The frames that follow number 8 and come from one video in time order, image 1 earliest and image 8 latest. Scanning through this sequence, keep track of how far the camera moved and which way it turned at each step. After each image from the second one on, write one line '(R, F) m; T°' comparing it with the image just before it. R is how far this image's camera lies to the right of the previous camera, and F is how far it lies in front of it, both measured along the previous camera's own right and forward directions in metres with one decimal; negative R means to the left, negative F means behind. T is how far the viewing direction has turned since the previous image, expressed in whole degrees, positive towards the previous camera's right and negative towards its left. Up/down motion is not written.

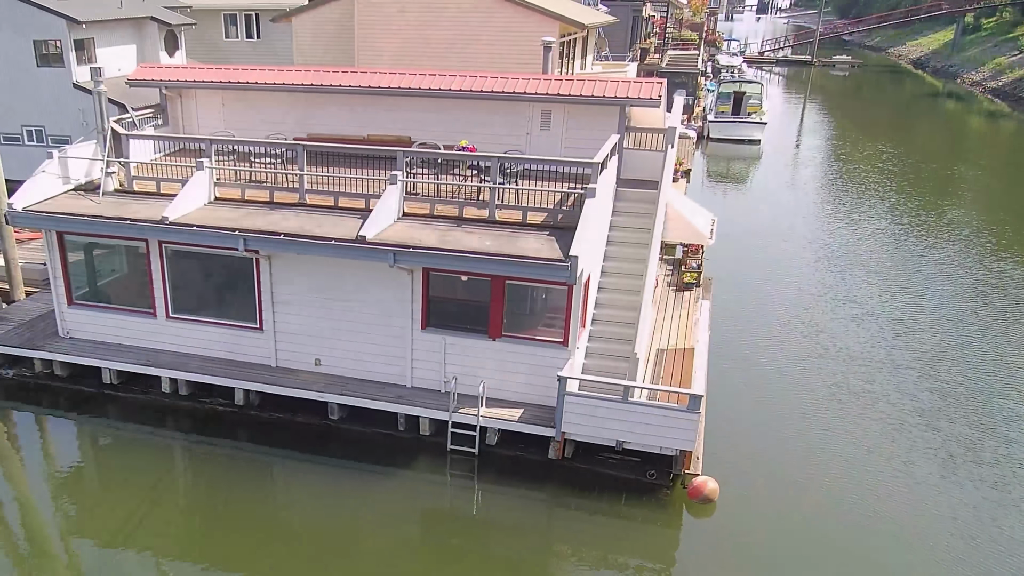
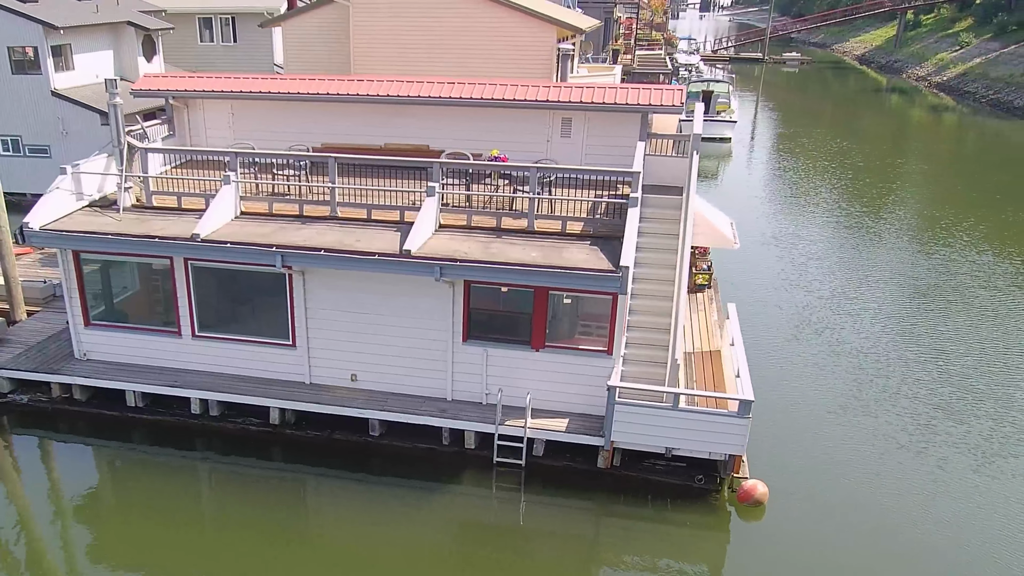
(-1.2, 0.0) m; +4°
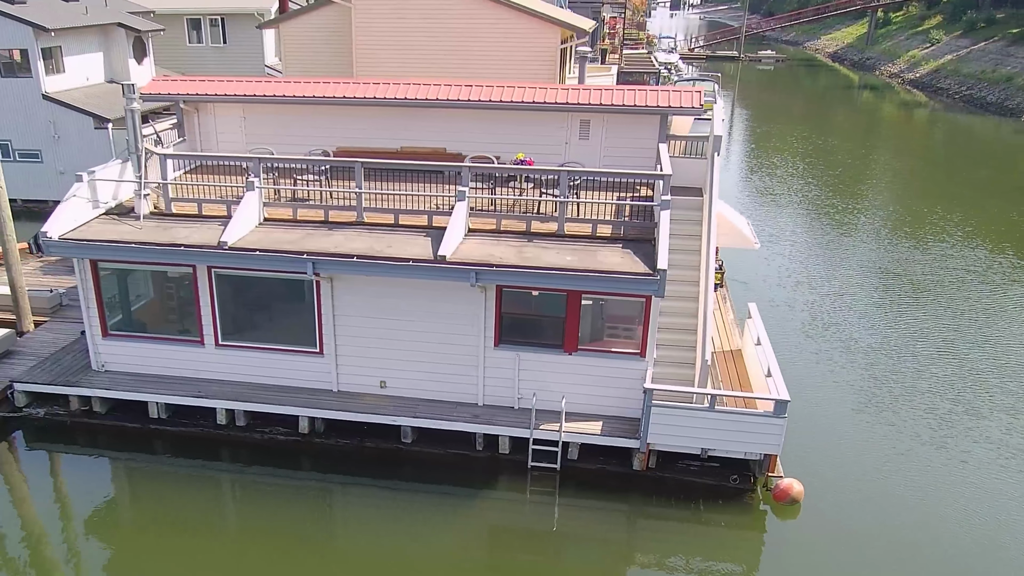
(-0.8, 0.0) m; +2°
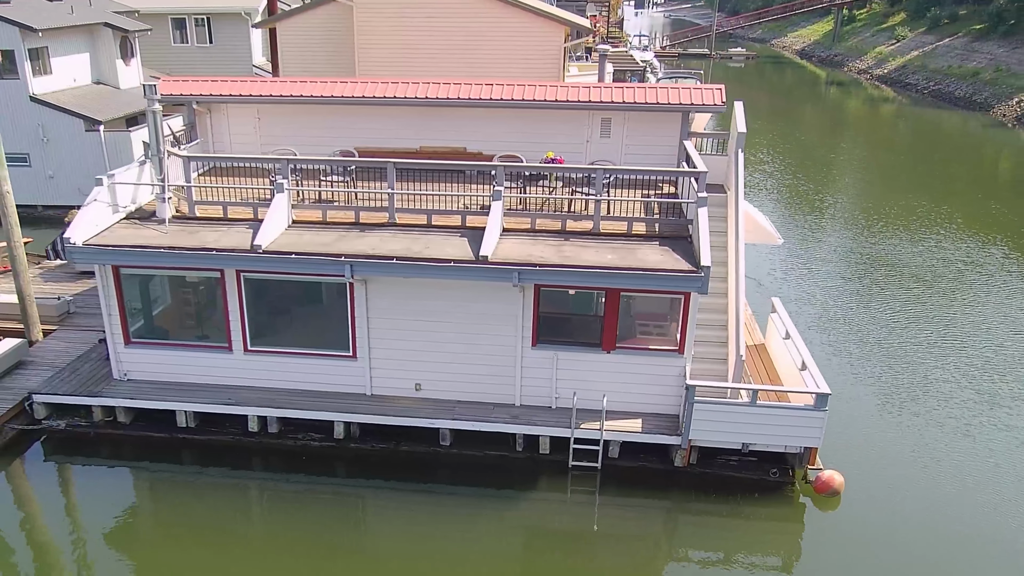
(-0.9, +0.1) m; +2°
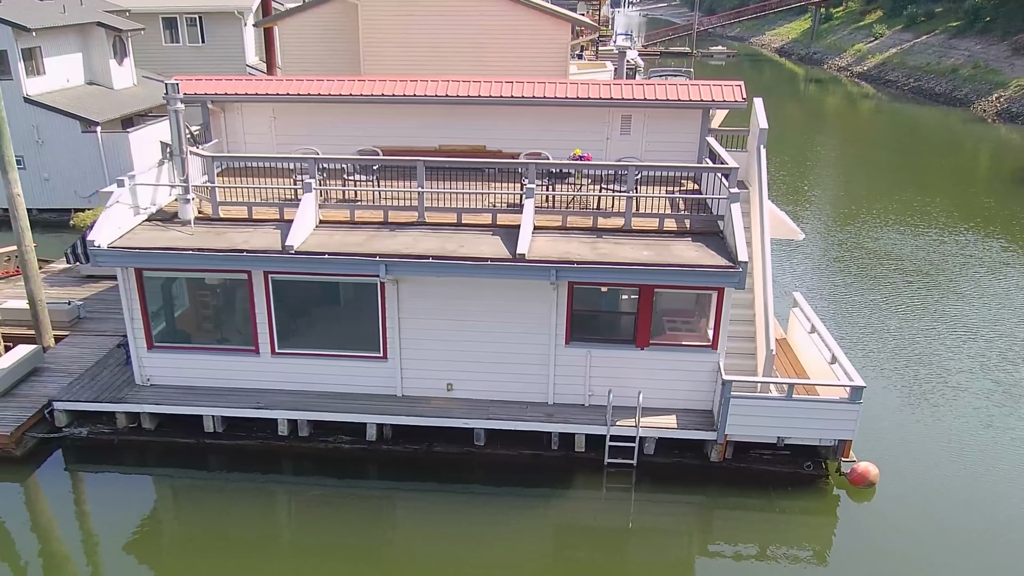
(-0.7, +0.1) m; +2°
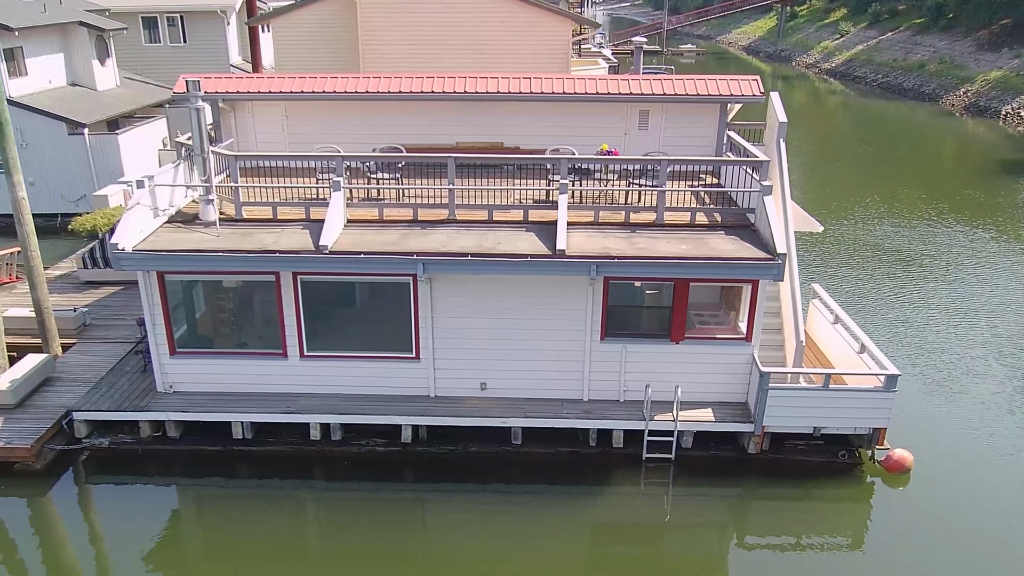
(-0.9, +0.1) m; +2°
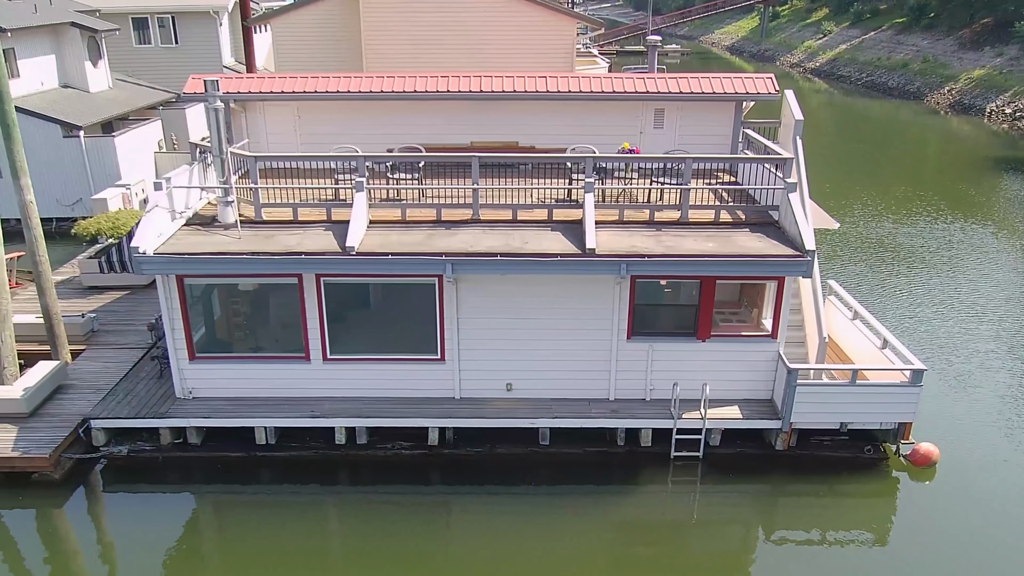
(-0.6, +0.1) m; +1°
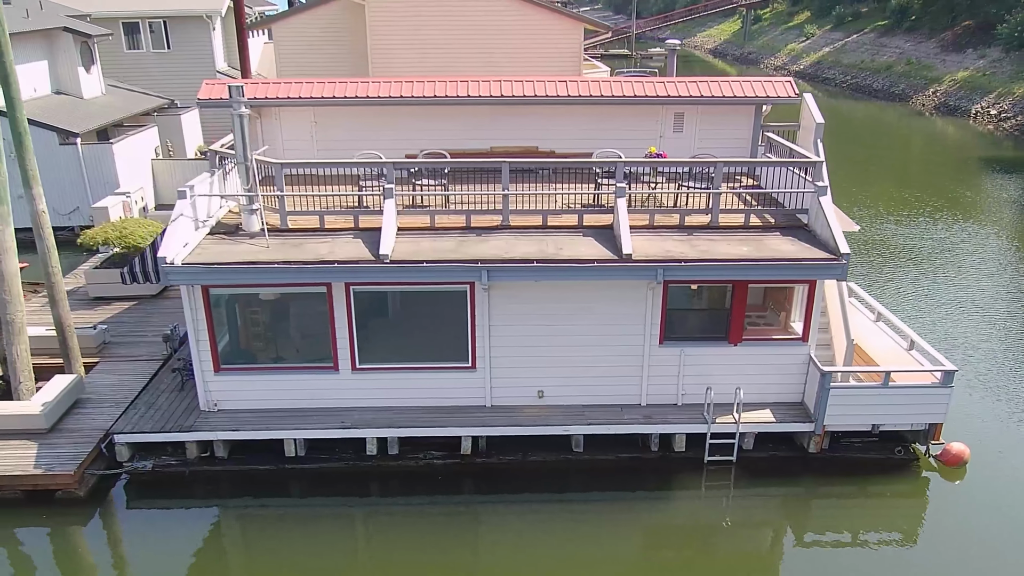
(-0.6, +0.1) m; +1°
